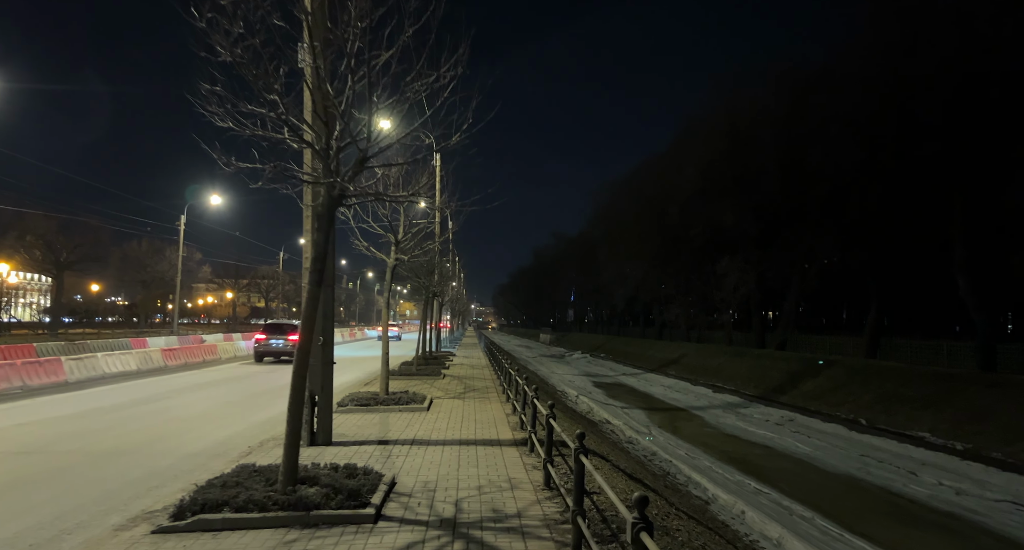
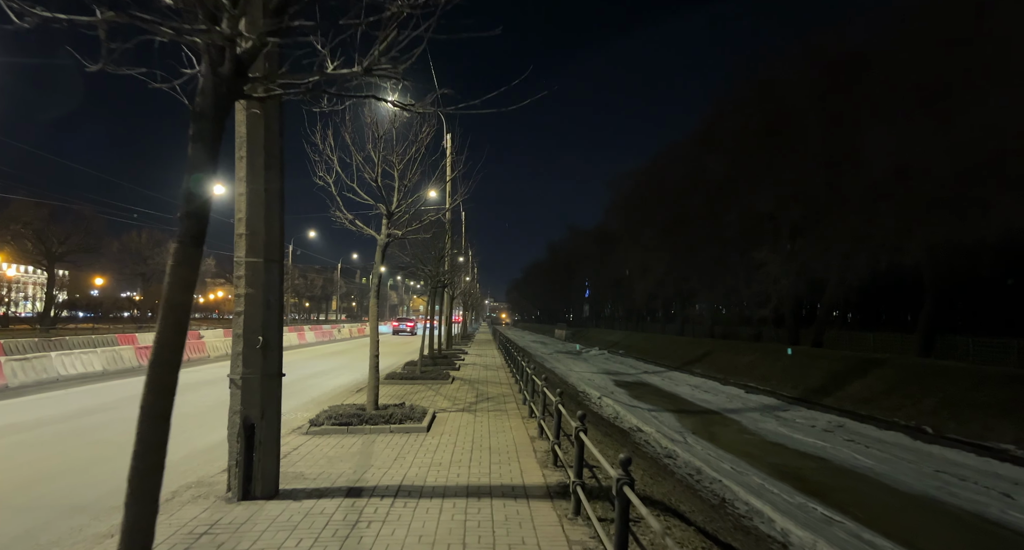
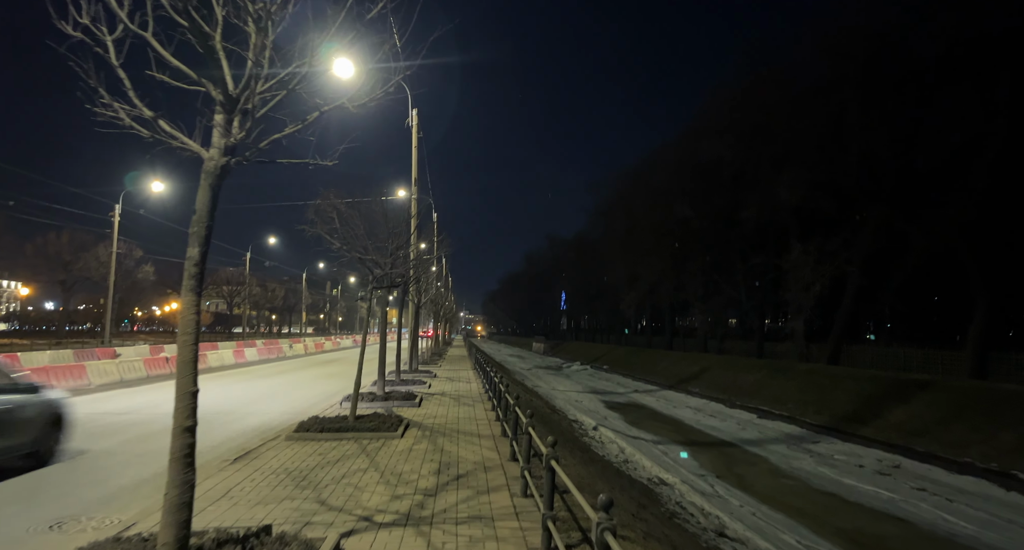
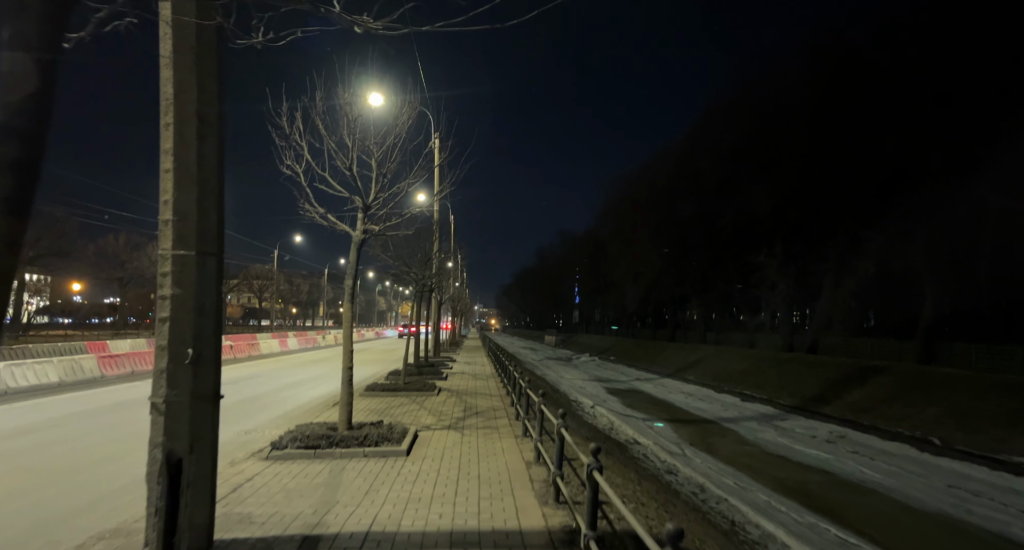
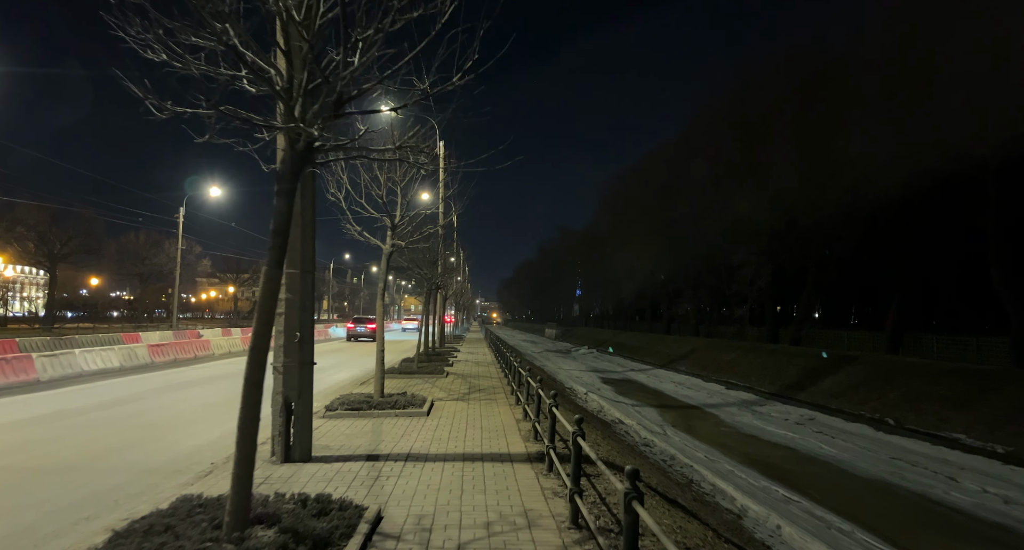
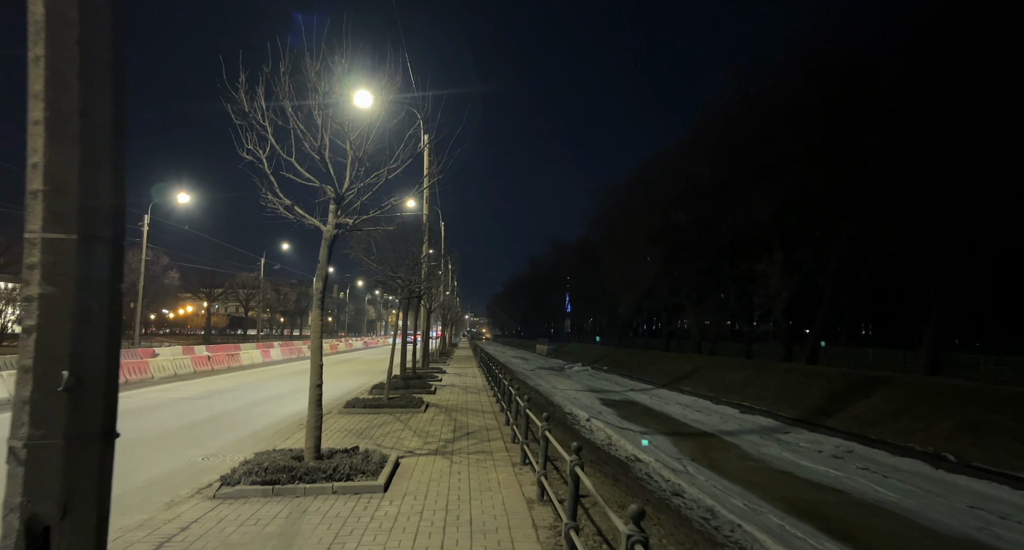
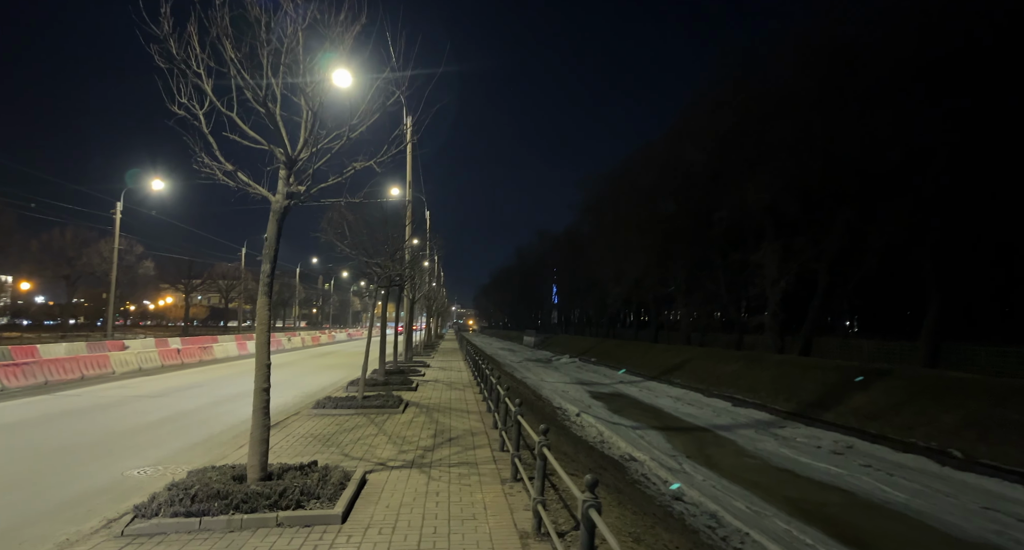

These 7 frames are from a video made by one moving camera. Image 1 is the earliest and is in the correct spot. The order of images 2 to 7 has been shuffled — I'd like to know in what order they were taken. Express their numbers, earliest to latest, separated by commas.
5, 2, 4, 6, 7, 3
